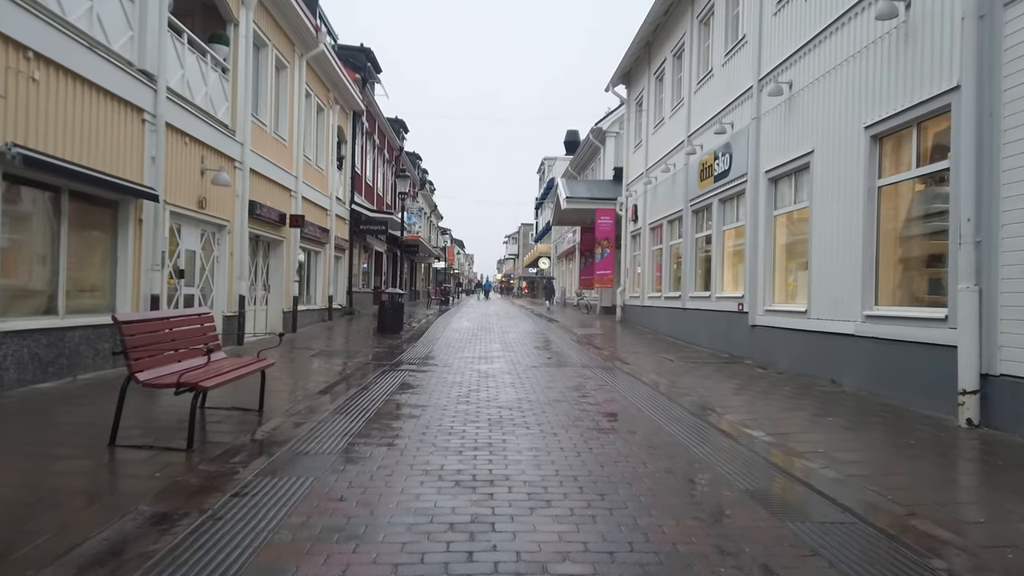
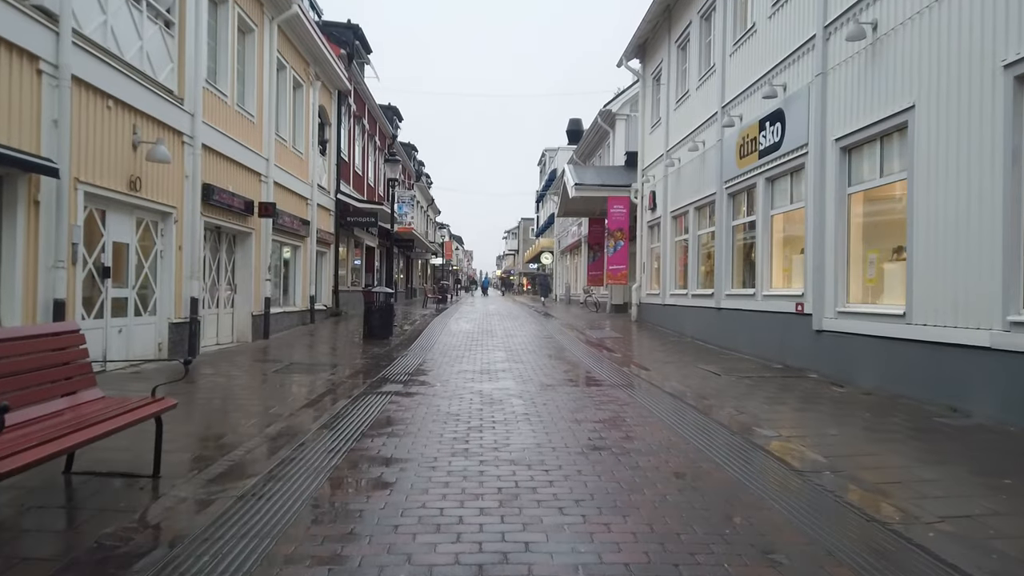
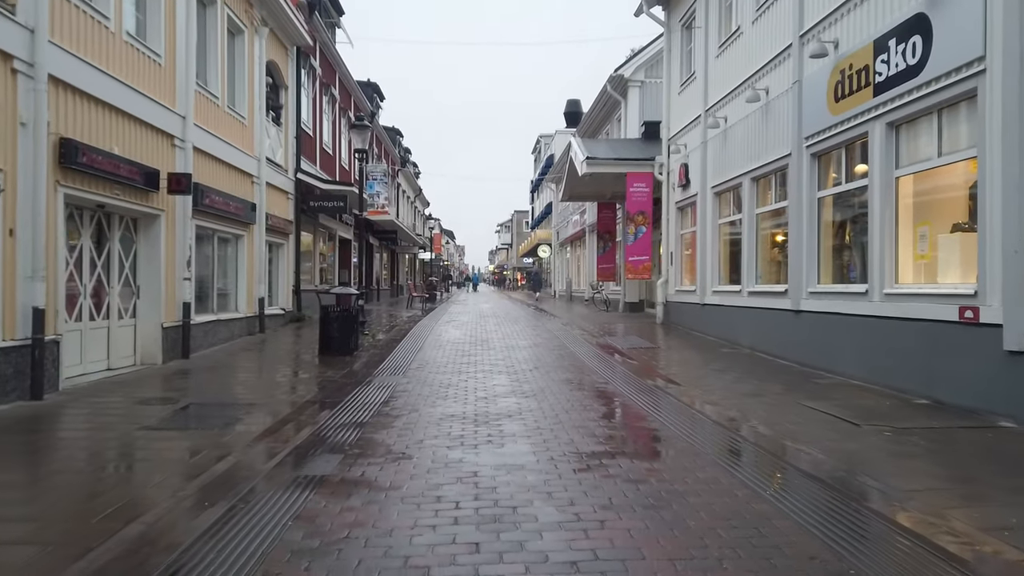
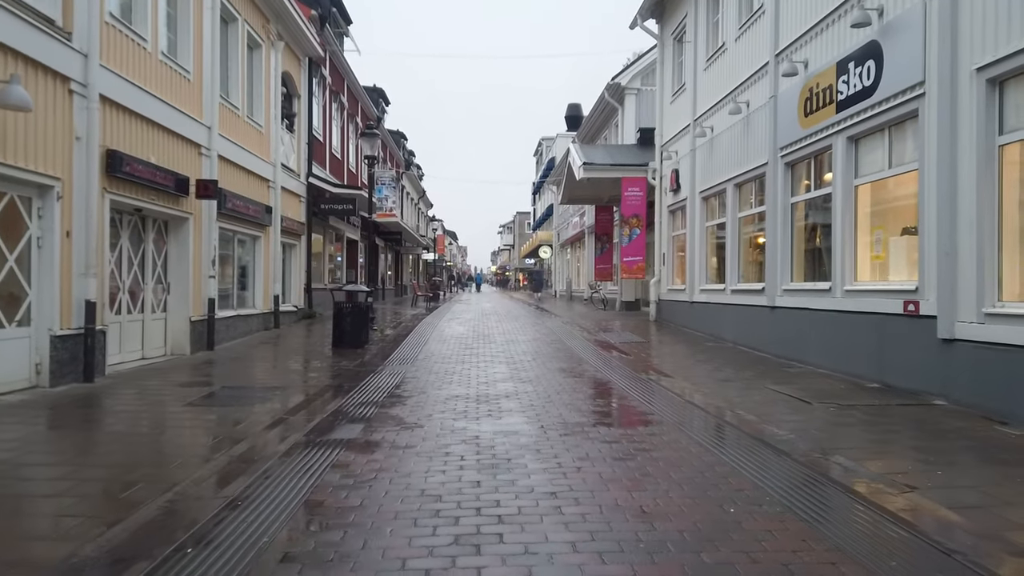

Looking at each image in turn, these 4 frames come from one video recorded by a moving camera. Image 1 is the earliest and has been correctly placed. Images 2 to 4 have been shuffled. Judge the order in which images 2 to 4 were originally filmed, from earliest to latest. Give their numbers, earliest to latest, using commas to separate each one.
2, 4, 3
